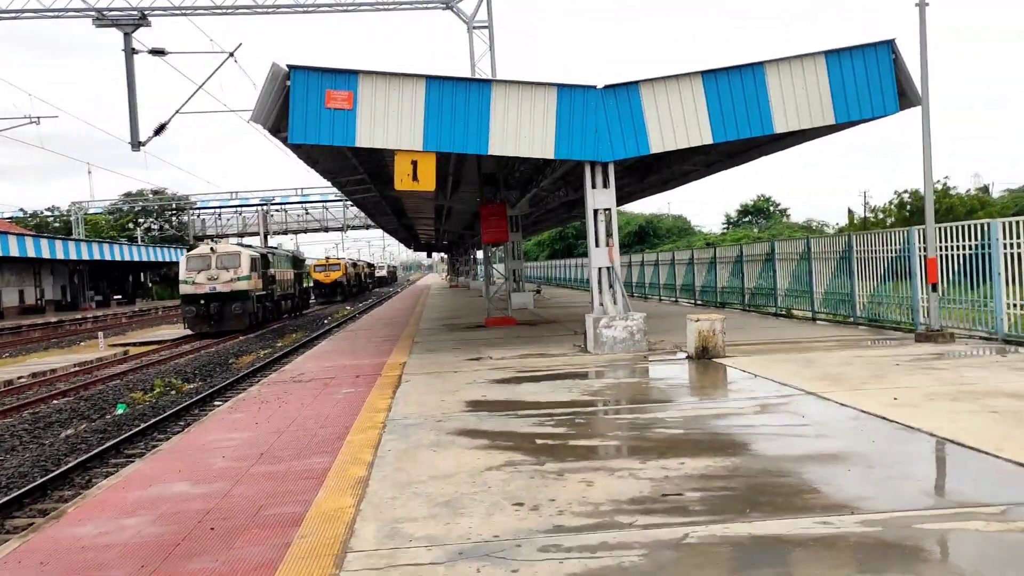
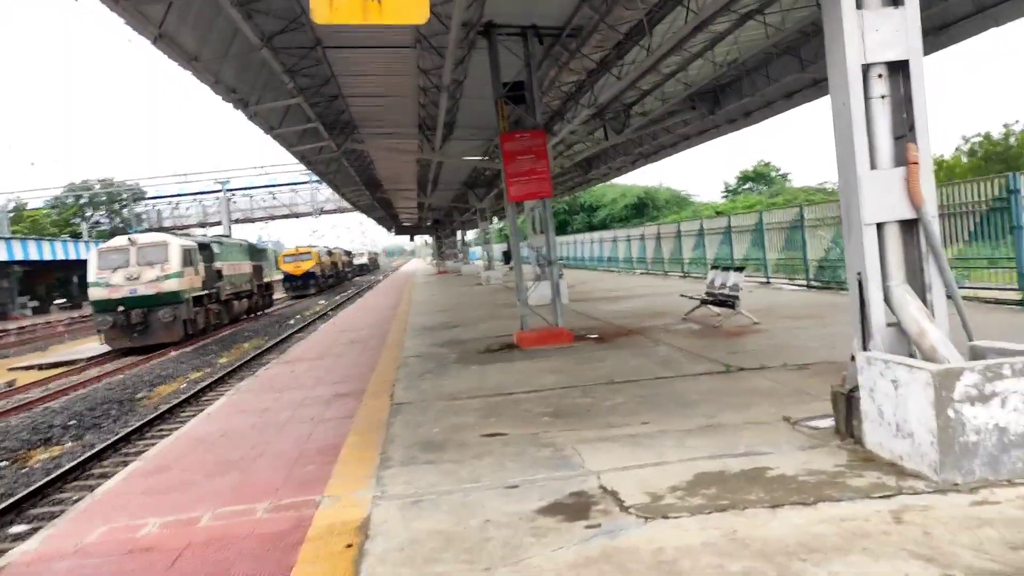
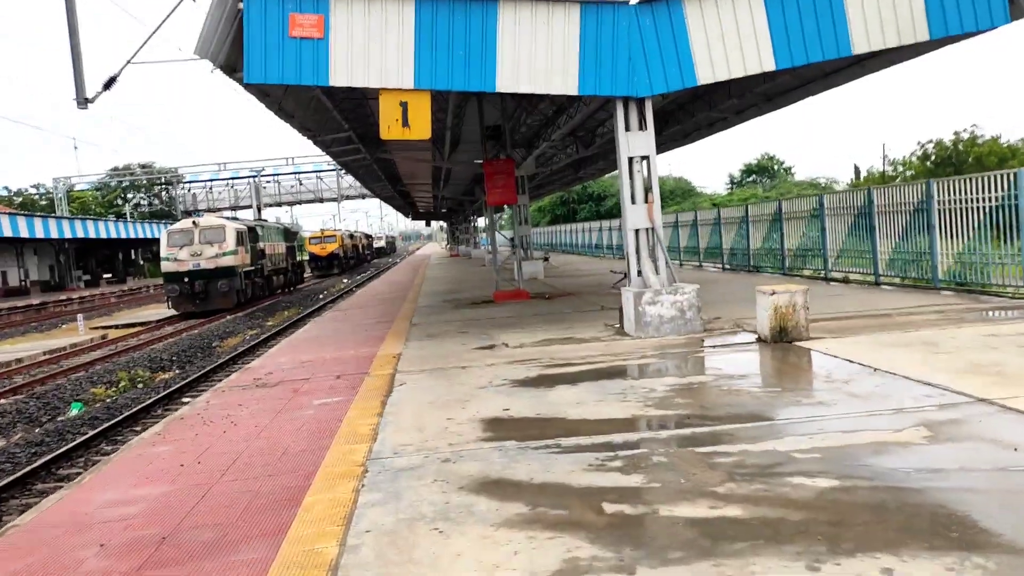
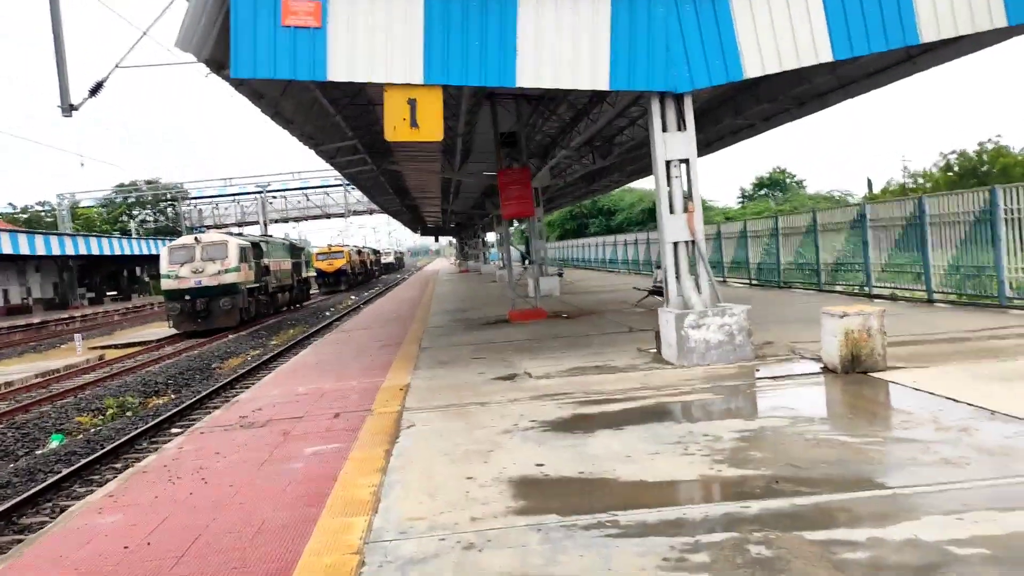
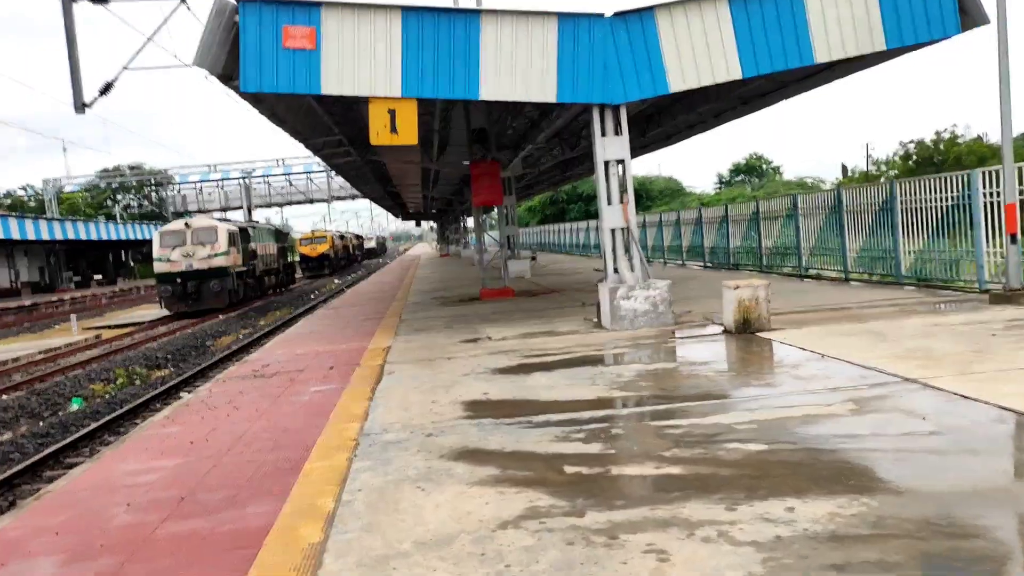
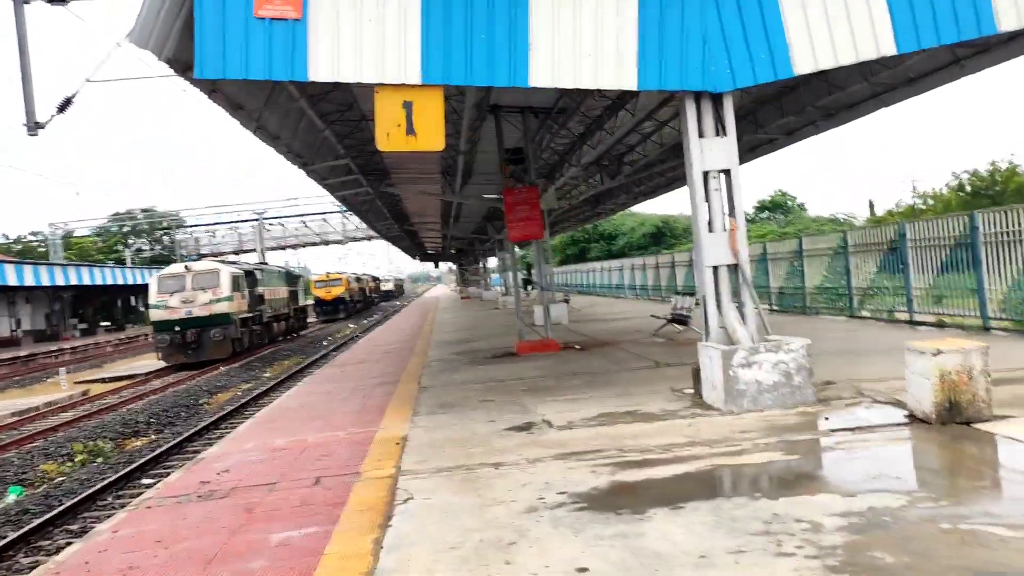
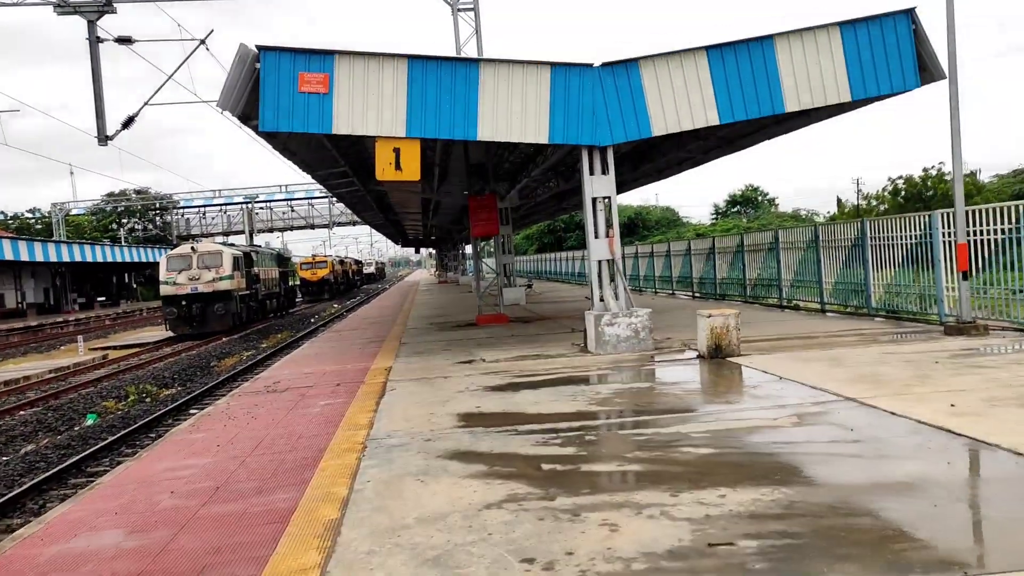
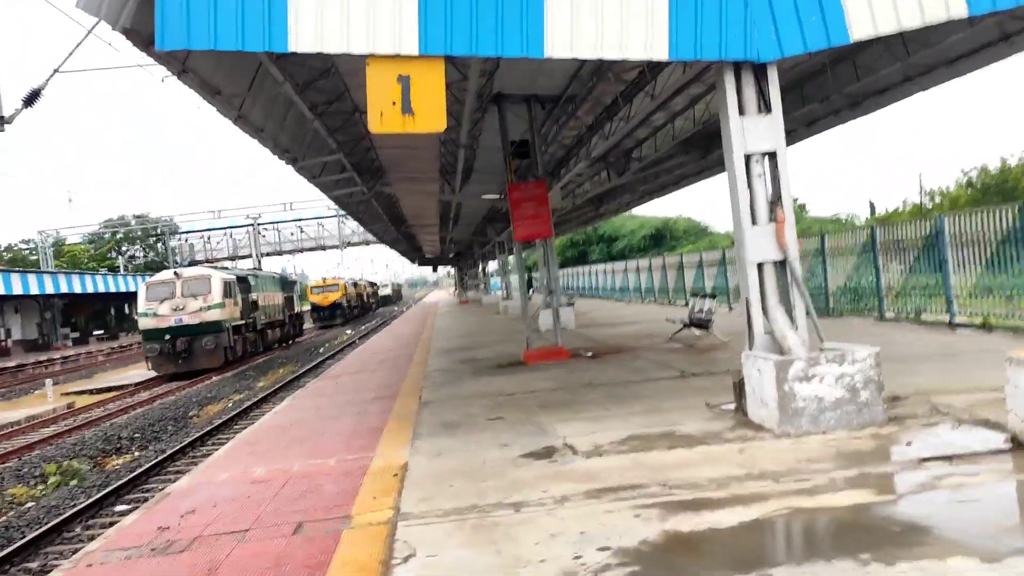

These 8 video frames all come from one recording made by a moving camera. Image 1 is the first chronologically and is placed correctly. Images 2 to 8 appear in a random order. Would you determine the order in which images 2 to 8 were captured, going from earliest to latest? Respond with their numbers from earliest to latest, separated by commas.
7, 5, 3, 4, 6, 8, 2
